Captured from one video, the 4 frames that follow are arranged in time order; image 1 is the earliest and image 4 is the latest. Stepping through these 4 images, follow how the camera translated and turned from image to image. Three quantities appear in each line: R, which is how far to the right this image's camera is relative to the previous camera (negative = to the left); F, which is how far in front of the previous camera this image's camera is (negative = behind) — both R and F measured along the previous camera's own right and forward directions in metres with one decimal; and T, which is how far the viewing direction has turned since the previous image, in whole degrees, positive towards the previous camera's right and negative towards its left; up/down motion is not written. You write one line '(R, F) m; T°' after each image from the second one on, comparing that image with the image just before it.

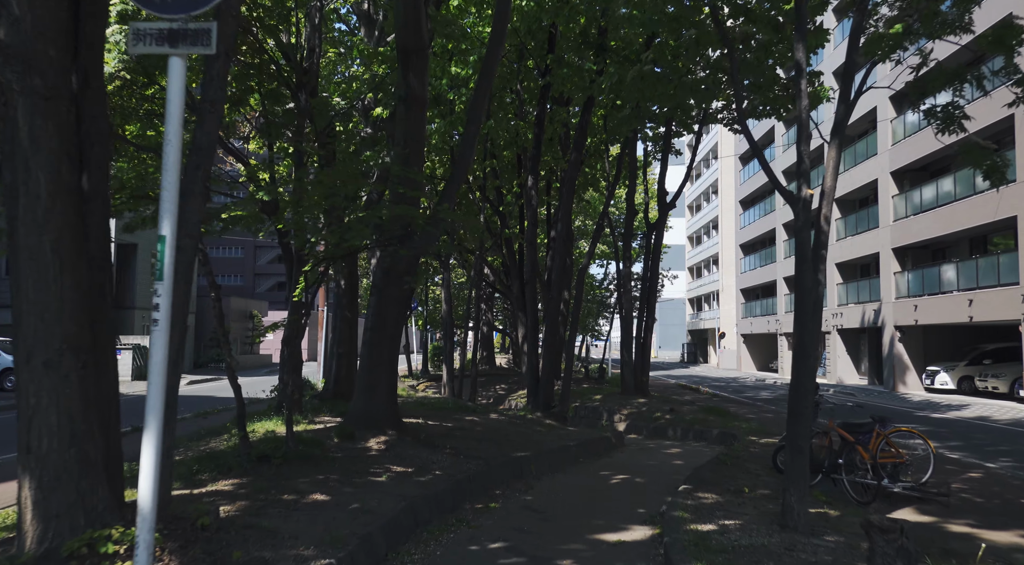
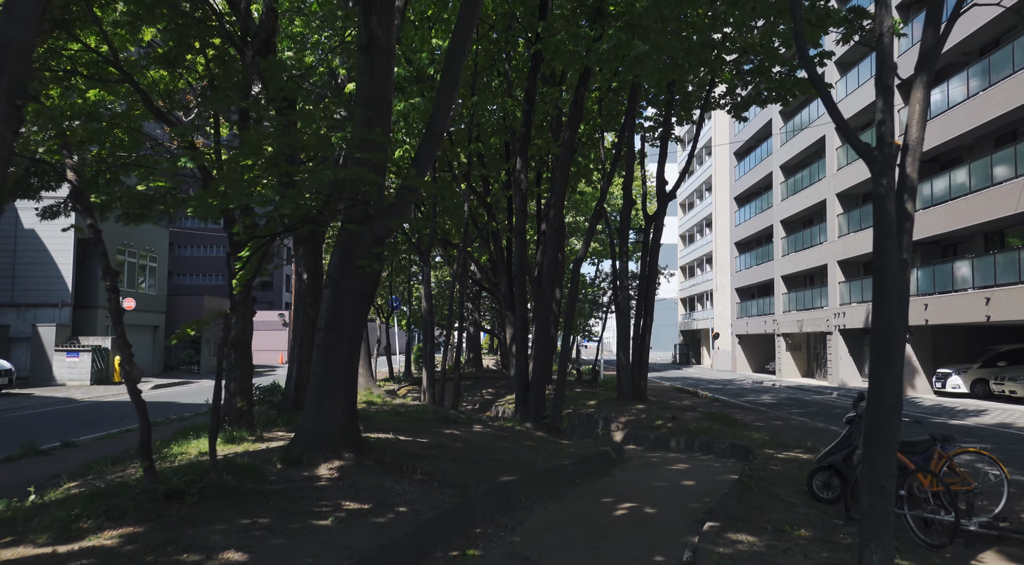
(0.0, +1.4) m; +1°
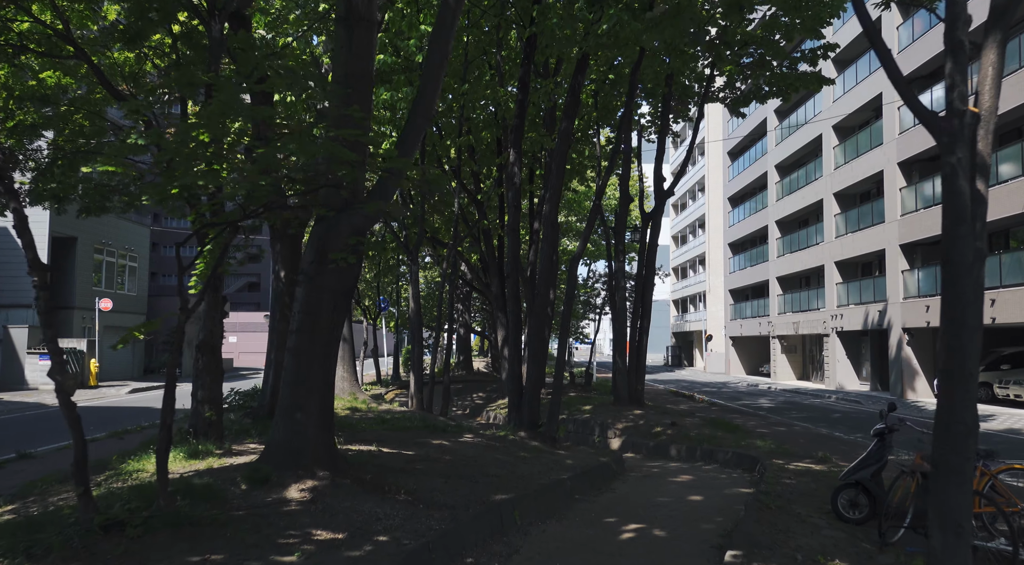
(0.0, +0.7) m; +1°
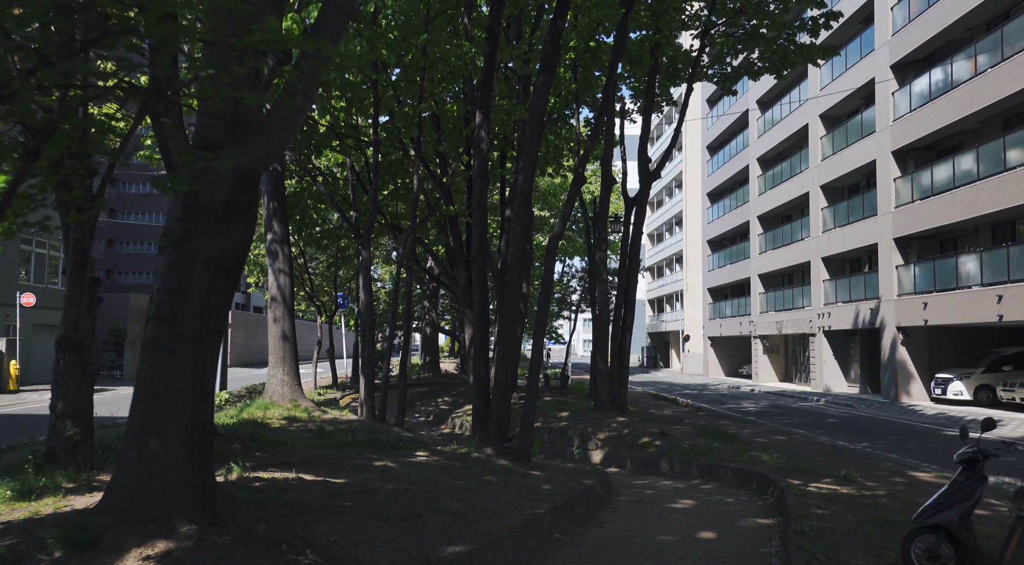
(+0.1, +1.7) m; +2°
